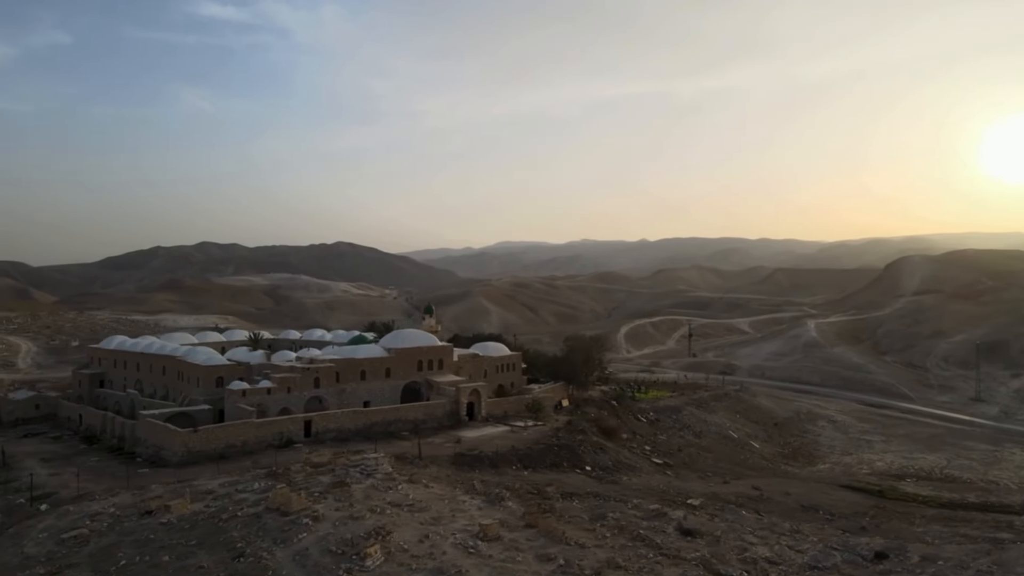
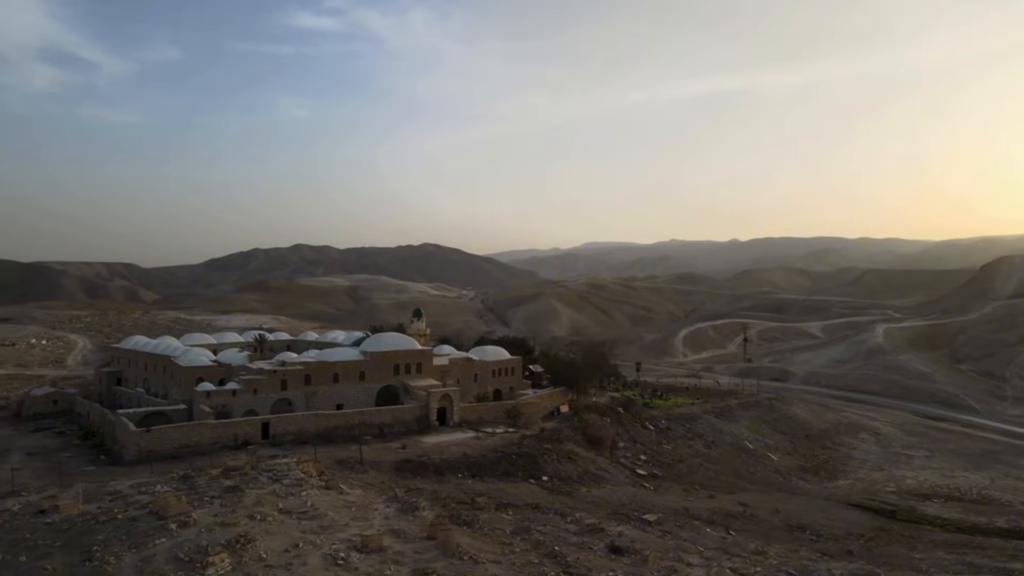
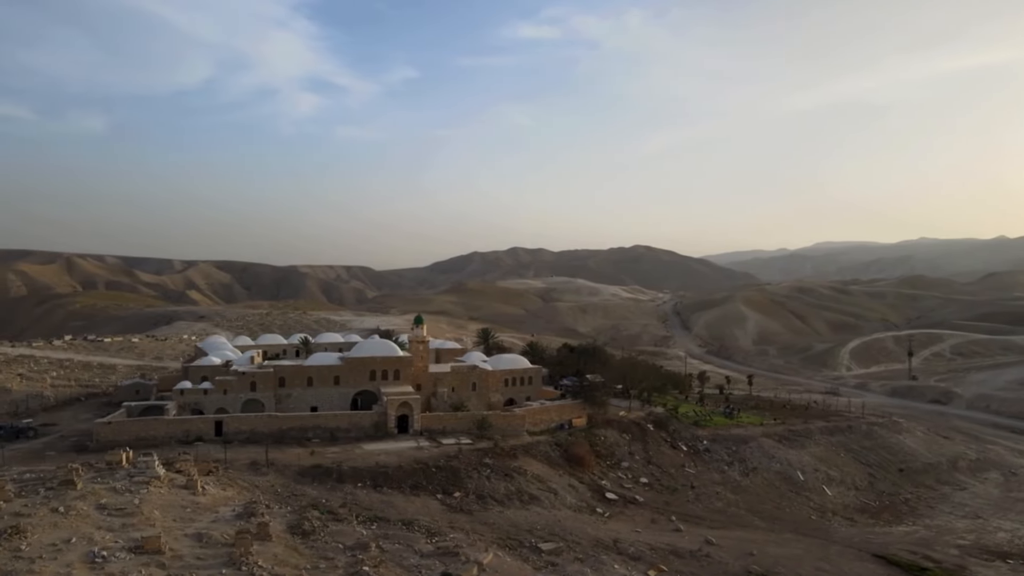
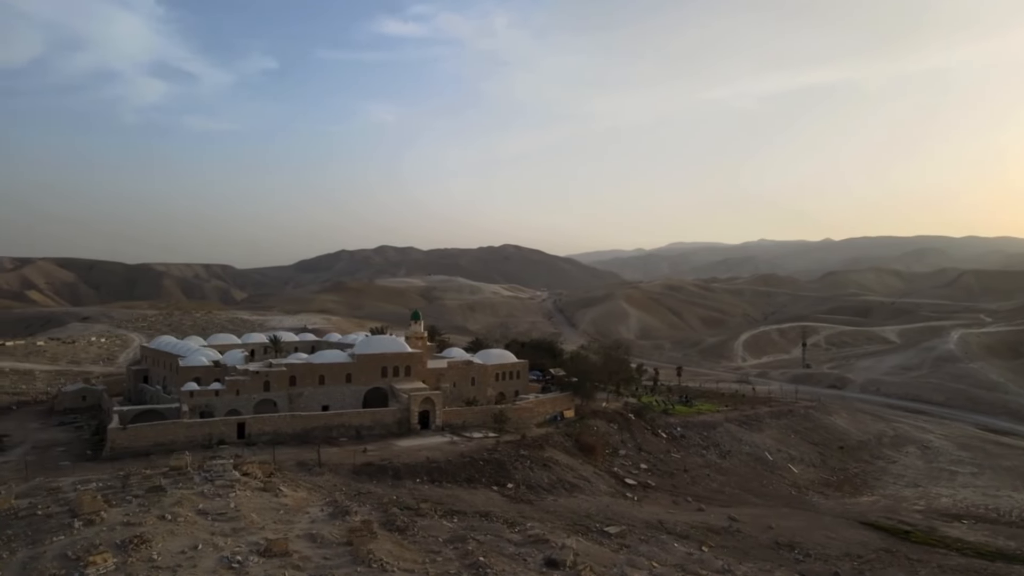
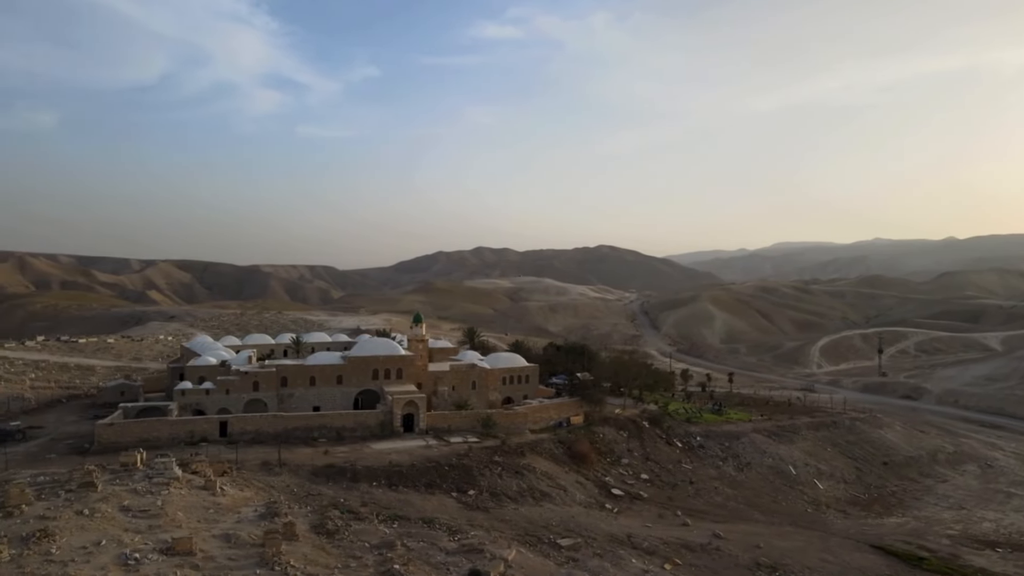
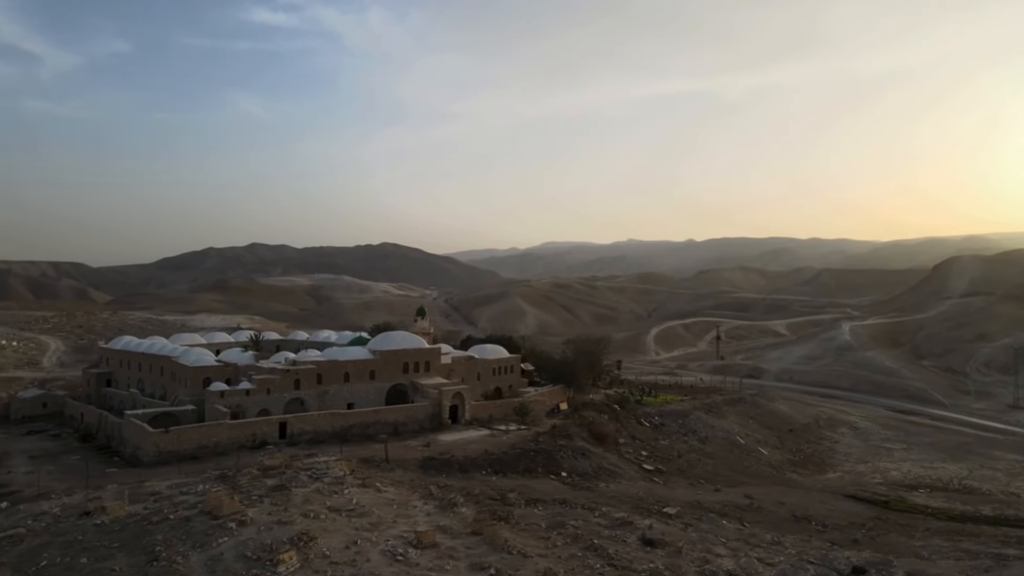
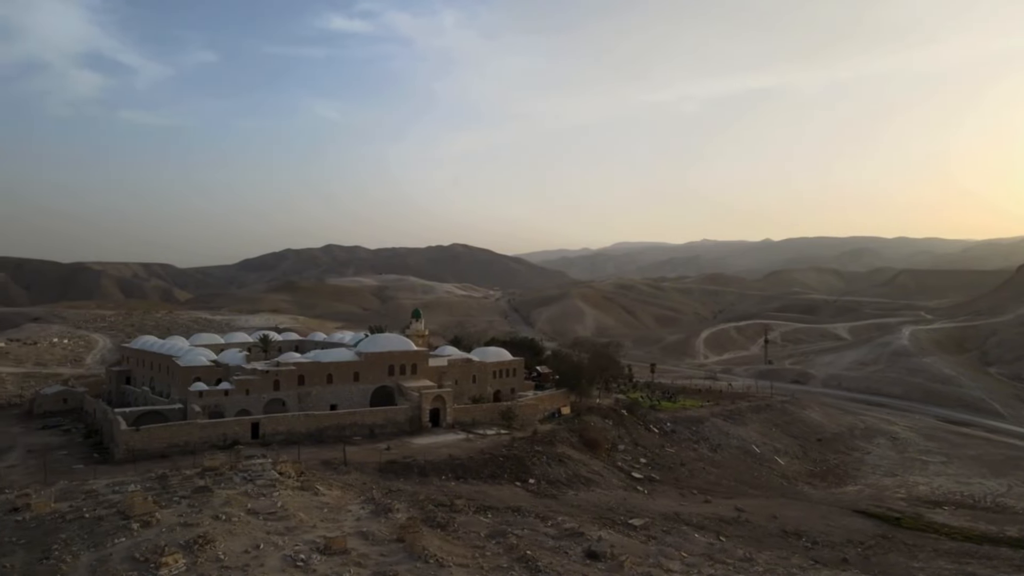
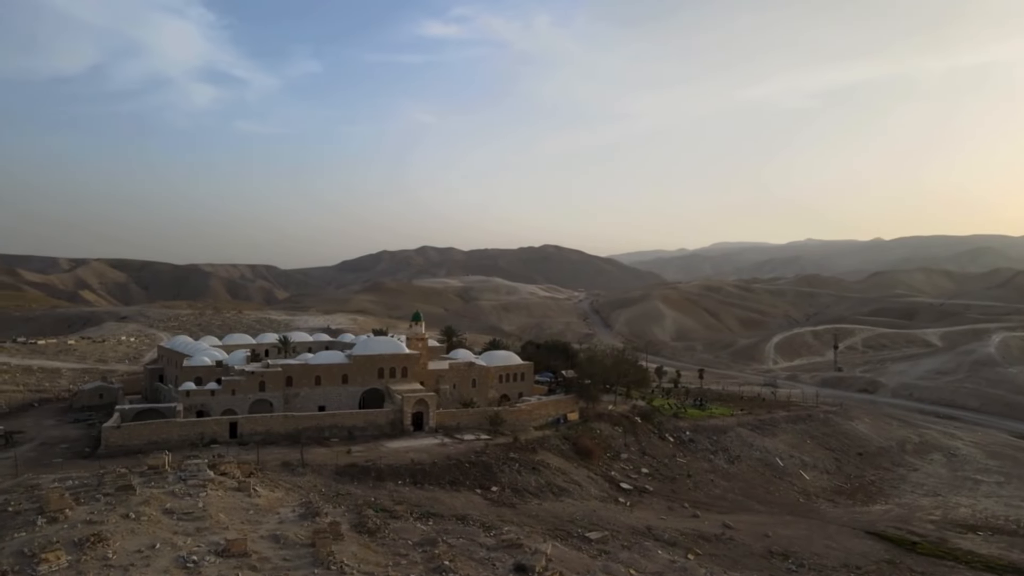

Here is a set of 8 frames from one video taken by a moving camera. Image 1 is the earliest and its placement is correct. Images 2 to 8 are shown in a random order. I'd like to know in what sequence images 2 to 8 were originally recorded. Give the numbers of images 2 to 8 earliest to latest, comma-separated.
6, 2, 7, 4, 8, 5, 3
